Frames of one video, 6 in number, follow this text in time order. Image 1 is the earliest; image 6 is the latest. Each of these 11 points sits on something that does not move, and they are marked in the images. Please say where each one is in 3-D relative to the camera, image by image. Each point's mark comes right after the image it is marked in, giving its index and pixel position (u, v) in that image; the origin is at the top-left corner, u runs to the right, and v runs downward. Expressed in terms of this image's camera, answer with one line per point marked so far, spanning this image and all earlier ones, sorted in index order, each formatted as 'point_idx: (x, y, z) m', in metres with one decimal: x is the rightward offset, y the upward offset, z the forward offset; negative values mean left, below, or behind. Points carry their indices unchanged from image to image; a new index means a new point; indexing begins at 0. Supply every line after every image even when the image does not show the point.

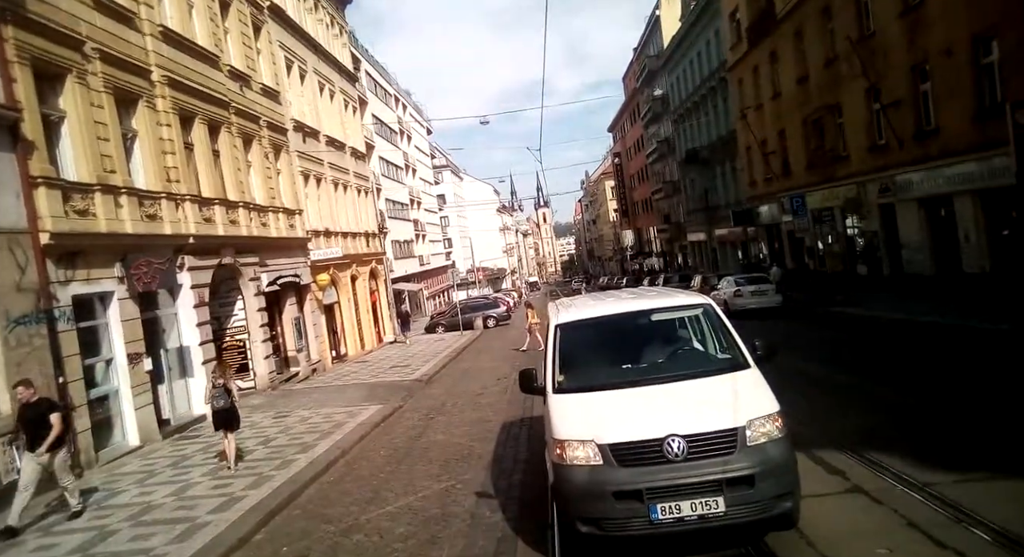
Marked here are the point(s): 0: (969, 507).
0: (+3.8, -1.9, +5.4) m
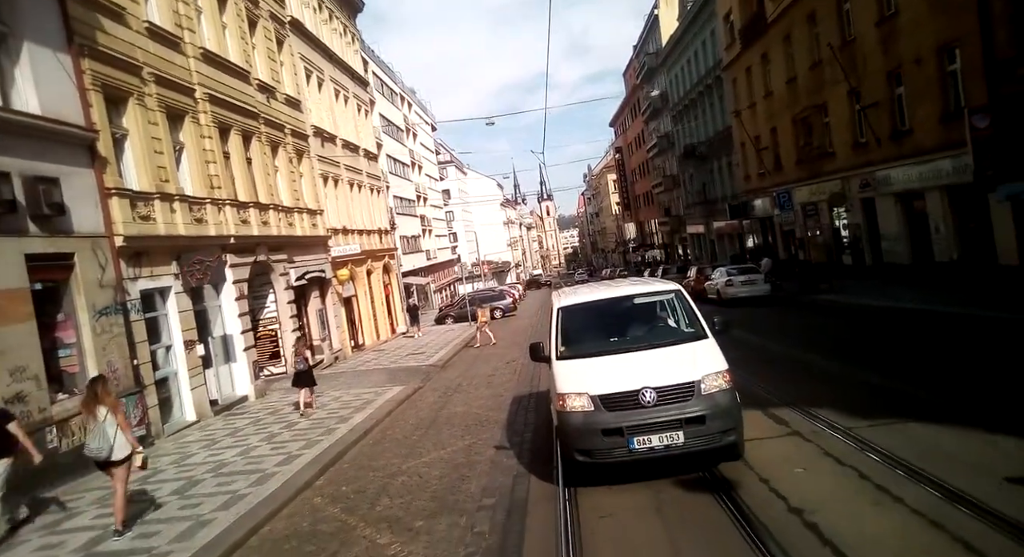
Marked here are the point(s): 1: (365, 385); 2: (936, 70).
0: (+4.0, -1.8, +7.0) m
1: (-4.1, -2.9, +17.7) m
2: (+12.5, +6.1, +18.9) m
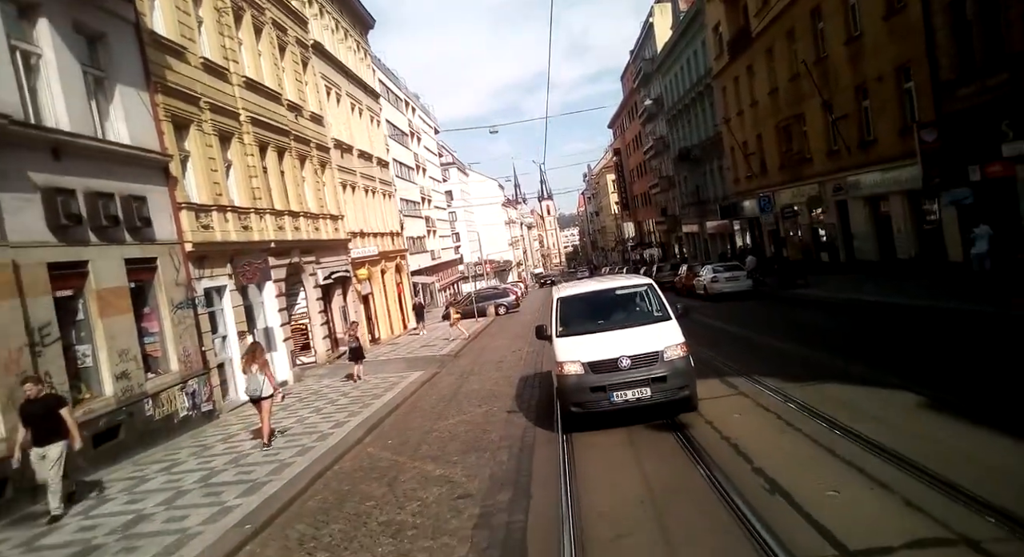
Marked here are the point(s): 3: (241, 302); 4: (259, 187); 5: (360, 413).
0: (+4.1, -1.7, +9.3) m
1: (-3.9, -2.9, +19.9) m
2: (+12.6, +6.3, +21.1) m
3: (-7.1, -0.6, +16.7) m
4: (-7.4, +2.7, +18.7) m
5: (-3.2, -2.8, +13.5) m
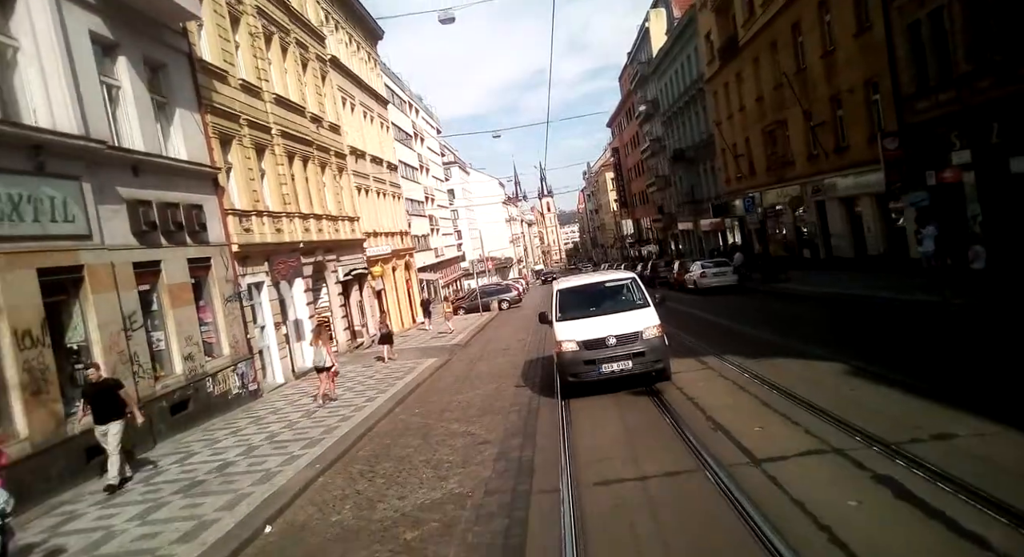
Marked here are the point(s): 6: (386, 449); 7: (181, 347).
0: (+4.3, -1.6, +11.4) m
1: (-3.7, -2.8, +22.0) m
2: (+12.7, +6.5, +23.1) m
3: (-6.9, -0.5, +18.8) m
4: (-7.2, +2.8, +20.8) m
5: (-3.0, -2.7, +15.6) m
6: (-2.0, -2.7, +10.2) m
7: (-7.0, -1.5, +13.6) m
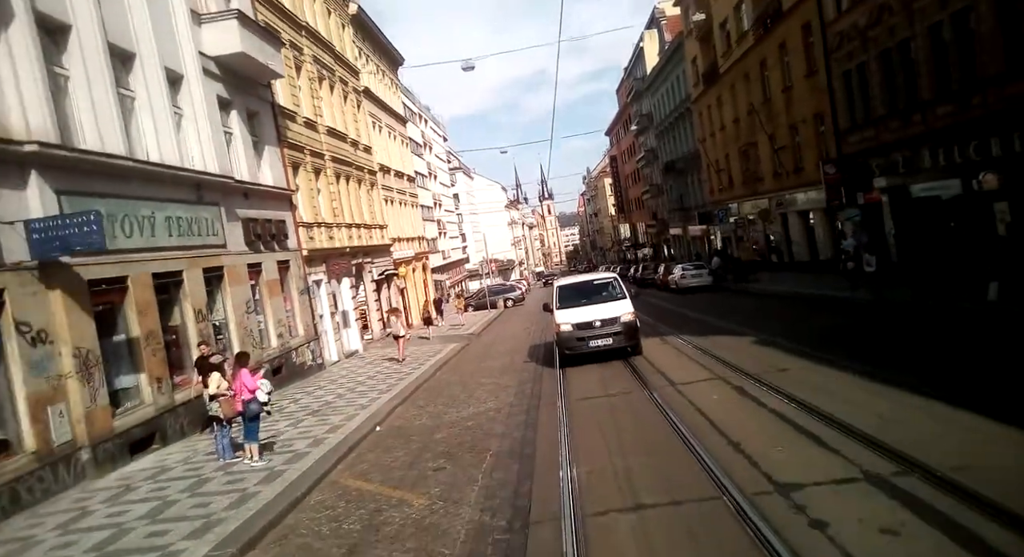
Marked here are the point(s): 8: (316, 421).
0: (+4.5, -1.6, +15.9) m
1: (-3.4, -2.7, +26.6) m
2: (+13.0, +6.4, +27.7) m
3: (-6.6, -0.5, +23.4) m
4: (-6.9, +2.8, +25.4) m
5: (-2.7, -2.7, +20.2) m
6: (-1.7, -2.6, +14.7) m
7: (-6.7, -1.4, +18.1) m
8: (-3.9, -2.9, +12.9) m
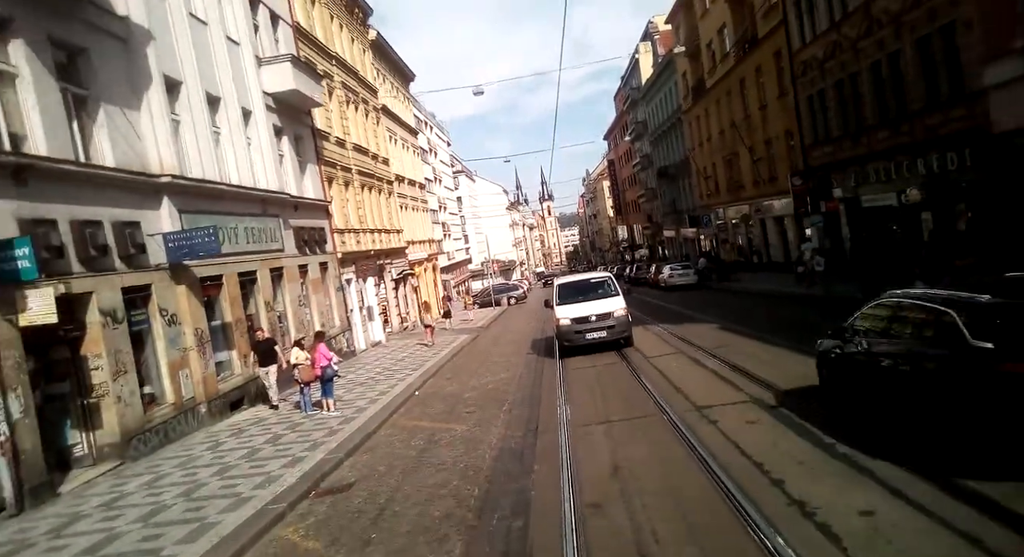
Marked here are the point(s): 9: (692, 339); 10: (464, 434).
0: (+4.8, -1.5, +19.3) m
1: (-3.2, -2.7, +30.0) m
2: (+13.2, +6.5, +31.1) m
3: (-6.4, -0.4, +26.8) m
4: (-6.7, +2.9, +28.7) m
5: (-2.5, -2.6, +23.5) m
6: (-1.5, -2.6, +18.1) m
7: (-6.5, -1.3, +21.5) m
8: (-3.7, -2.8, +16.3) m
9: (+4.8, -1.6, +17.8) m
10: (-0.8, -2.5, +10.4) m
